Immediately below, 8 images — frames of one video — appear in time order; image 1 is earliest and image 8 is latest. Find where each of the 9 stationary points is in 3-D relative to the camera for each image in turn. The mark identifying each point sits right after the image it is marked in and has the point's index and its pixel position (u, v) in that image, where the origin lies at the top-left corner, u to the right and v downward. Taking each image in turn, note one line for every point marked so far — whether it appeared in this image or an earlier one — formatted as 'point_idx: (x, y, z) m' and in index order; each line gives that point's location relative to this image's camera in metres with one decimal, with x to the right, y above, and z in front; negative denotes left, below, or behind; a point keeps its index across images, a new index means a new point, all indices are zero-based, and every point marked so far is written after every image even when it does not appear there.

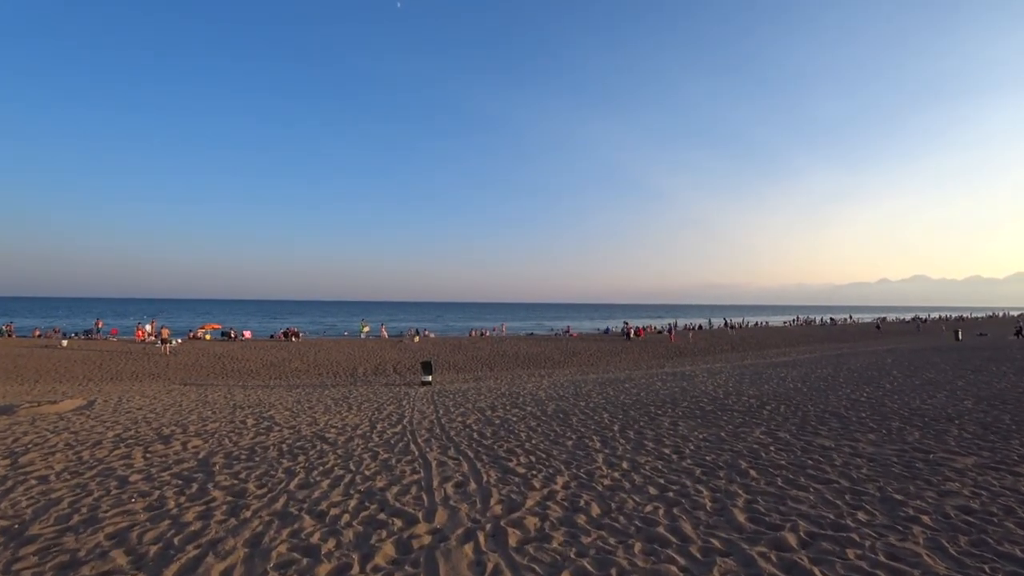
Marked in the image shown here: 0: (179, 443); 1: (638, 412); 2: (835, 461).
0: (-4.6, -2.1, +7.0) m
1: (+2.2, -2.2, +9.0) m
2: (+3.6, -1.9, +5.7) m
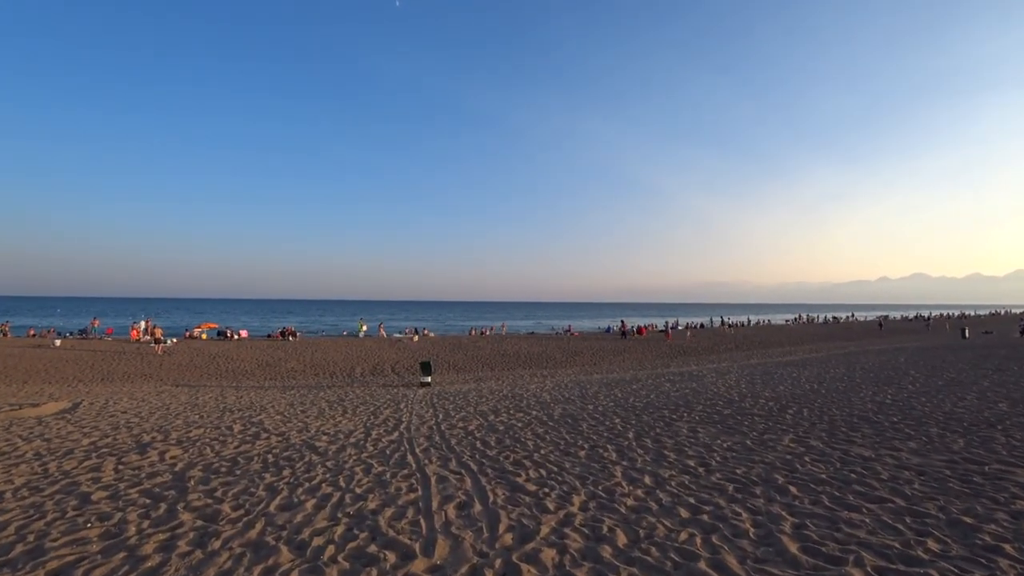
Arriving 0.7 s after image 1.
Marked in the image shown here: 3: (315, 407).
0: (-4.5, -2.1, +6.4) m
1: (+2.3, -2.1, +8.4) m
2: (+3.7, -1.9, +5.1) m
3: (-4.2, -2.5, +10.9) m
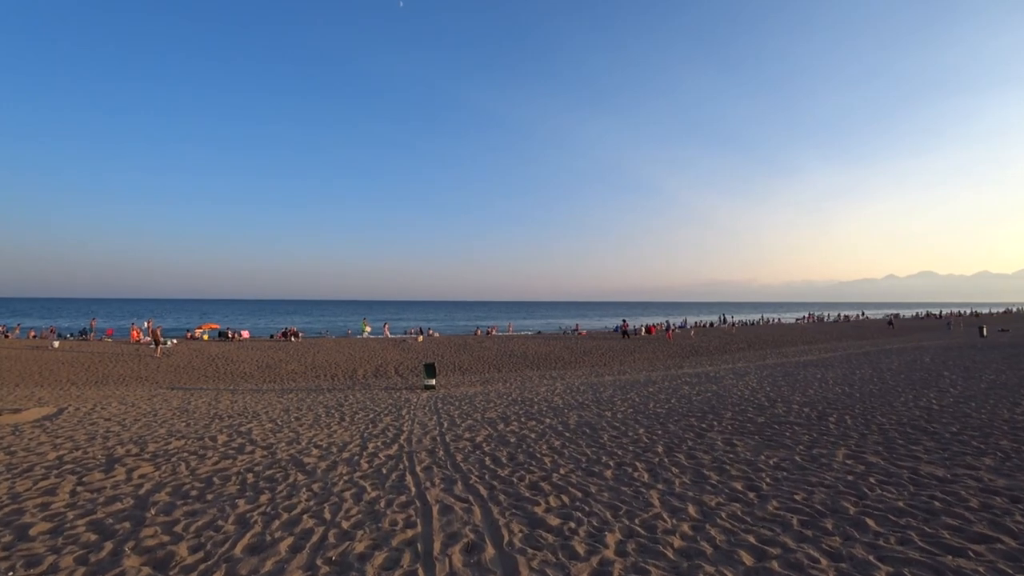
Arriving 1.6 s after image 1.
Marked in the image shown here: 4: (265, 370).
0: (-4.3, -2.0, +5.7) m
1: (+2.5, -2.1, +7.6) m
2: (+3.8, -1.8, +4.3) m
3: (-4.0, -2.5, +10.2) m
4: (-9.4, -3.2, +19.6) m
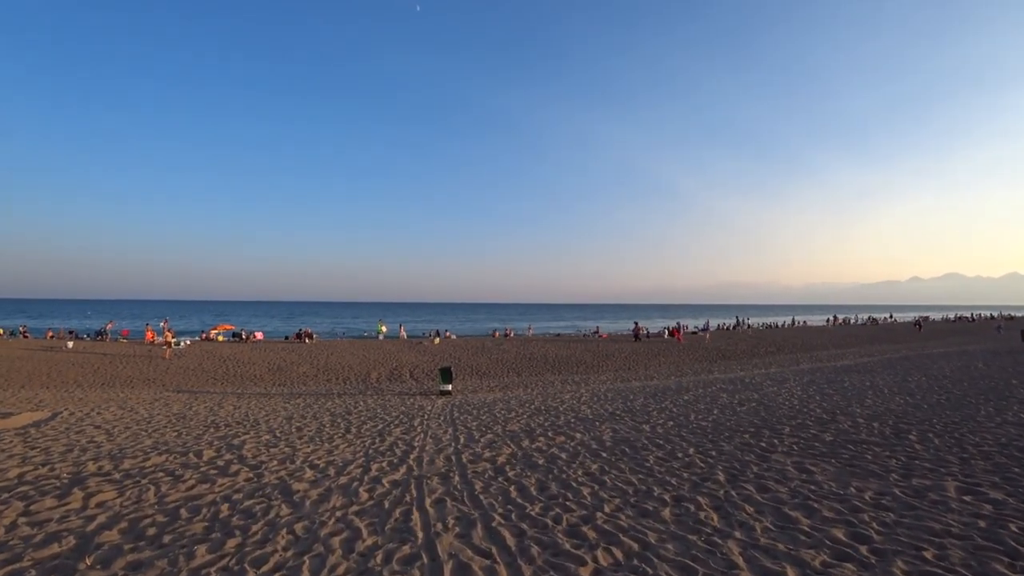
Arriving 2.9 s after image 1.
0: (-4.0, -2.0, +4.8) m
1: (+2.8, -2.0, +6.5) m
2: (+4.1, -1.7, +3.1) m
3: (-3.6, -2.4, +9.3) m
4: (-8.7, -3.1, +18.9) m
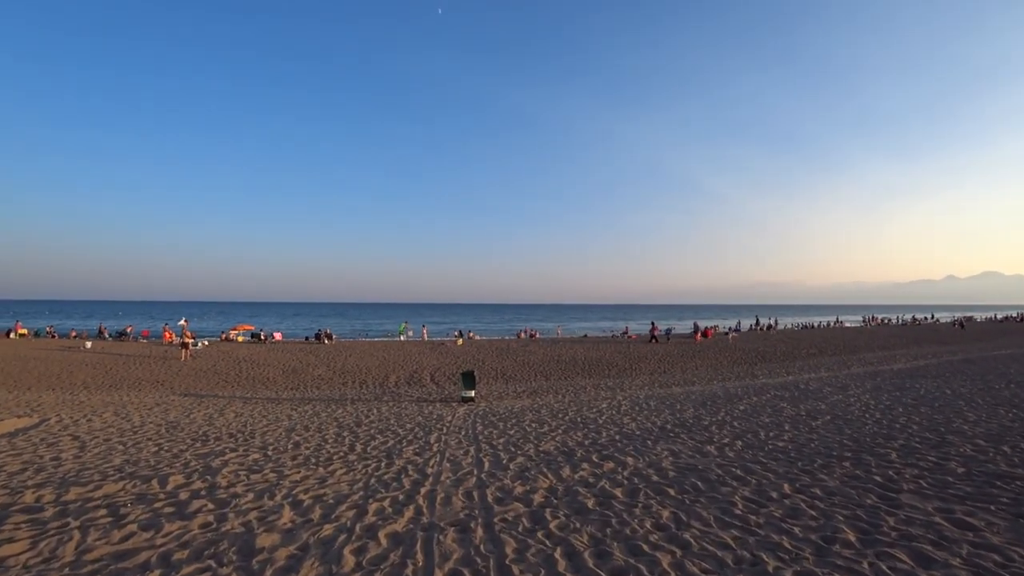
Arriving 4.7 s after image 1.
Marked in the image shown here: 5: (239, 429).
0: (-3.7, -1.8, +3.6) m
1: (+3.2, -1.9, +5.0) m
2: (+4.3, -1.6, +1.6) m
3: (-3.1, -2.3, +8.1) m
4: (-7.7, -3.1, +17.9) m
5: (-4.8, -2.5, +9.1) m
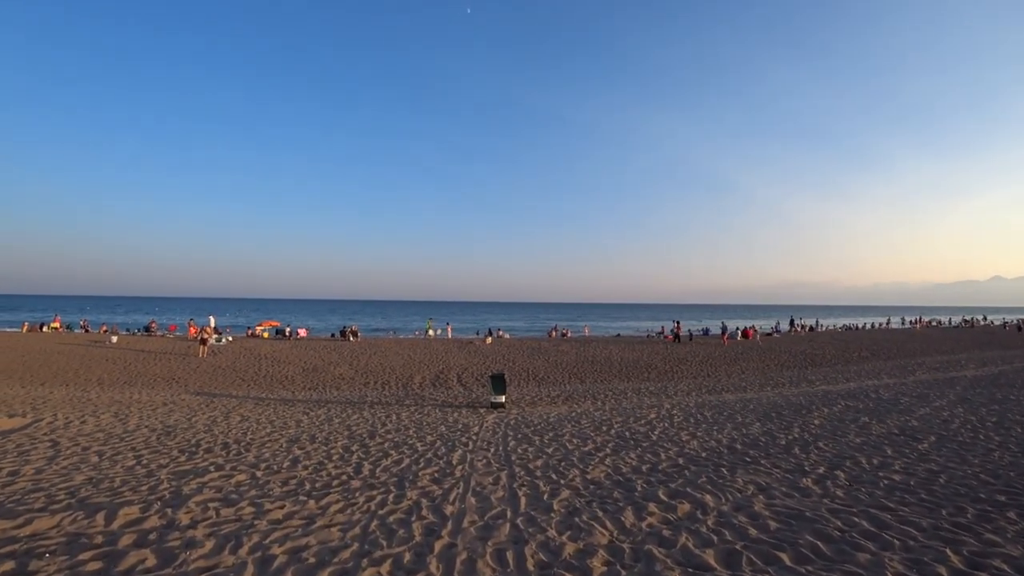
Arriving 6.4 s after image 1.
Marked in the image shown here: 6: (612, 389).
0: (-3.5, -1.7, +2.5) m
1: (+3.5, -1.7, +3.5) m
2: (+4.4, -1.5, 0.0) m
3: (-2.6, -2.2, +6.9) m
4: (-6.7, -2.9, +17.0) m
5: (-4.3, -2.3, +8.0) m
6: (+2.7, -2.7, +13.6) m
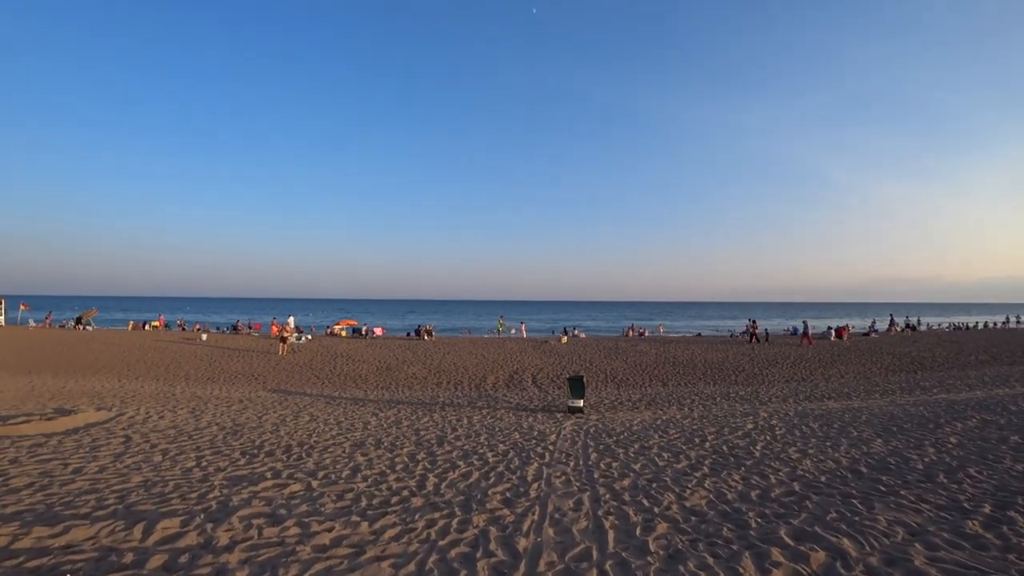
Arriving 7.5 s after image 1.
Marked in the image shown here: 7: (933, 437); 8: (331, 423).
0: (-3.1, -1.6, +2.2) m
1: (+4.0, -1.6, +2.2) m
2: (+4.4, -1.4, -1.3) m
3: (-1.6, -2.1, +6.4) m
4: (-4.4, -2.8, +16.9) m
5: (-3.2, -2.3, +7.8) m
6: (+4.4, -2.5, +12.3) m
7: (+6.6, -2.3, +8.0) m
8: (-3.3, -2.4, +9.3) m
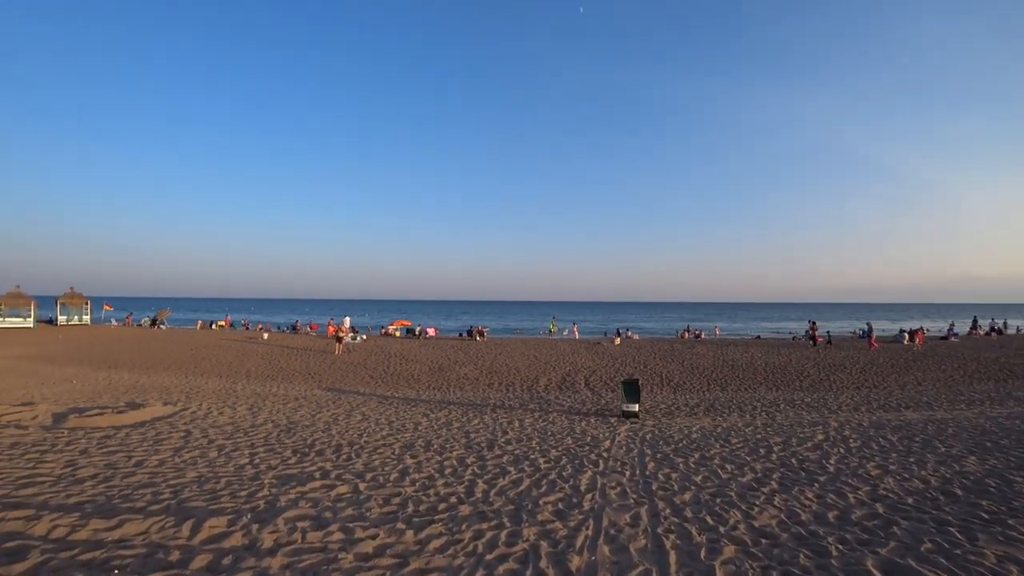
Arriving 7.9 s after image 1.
0: (-2.9, -1.6, +2.2) m
1: (+4.2, -1.6, +1.6) m
2: (+4.3, -1.3, -2.0) m
3: (-1.0, -2.1, +6.3) m
4: (-2.7, -2.8, +17.0) m
5: (-2.4, -2.3, +7.8) m
6: (+5.6, -2.5, +11.6) m
7: (+7.3, -2.3, +7.1) m
8: (-2.4, -2.4, +9.3) m
